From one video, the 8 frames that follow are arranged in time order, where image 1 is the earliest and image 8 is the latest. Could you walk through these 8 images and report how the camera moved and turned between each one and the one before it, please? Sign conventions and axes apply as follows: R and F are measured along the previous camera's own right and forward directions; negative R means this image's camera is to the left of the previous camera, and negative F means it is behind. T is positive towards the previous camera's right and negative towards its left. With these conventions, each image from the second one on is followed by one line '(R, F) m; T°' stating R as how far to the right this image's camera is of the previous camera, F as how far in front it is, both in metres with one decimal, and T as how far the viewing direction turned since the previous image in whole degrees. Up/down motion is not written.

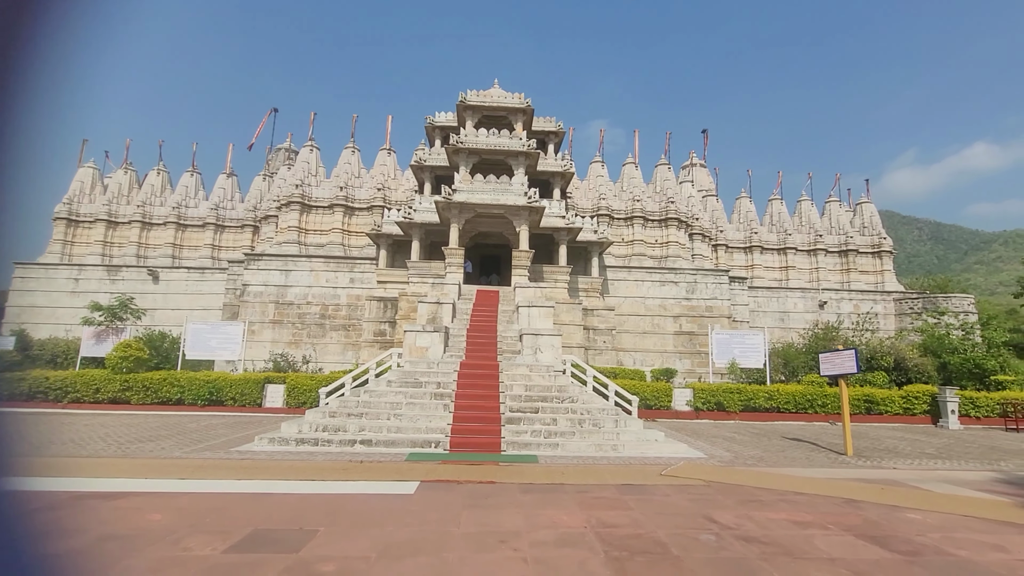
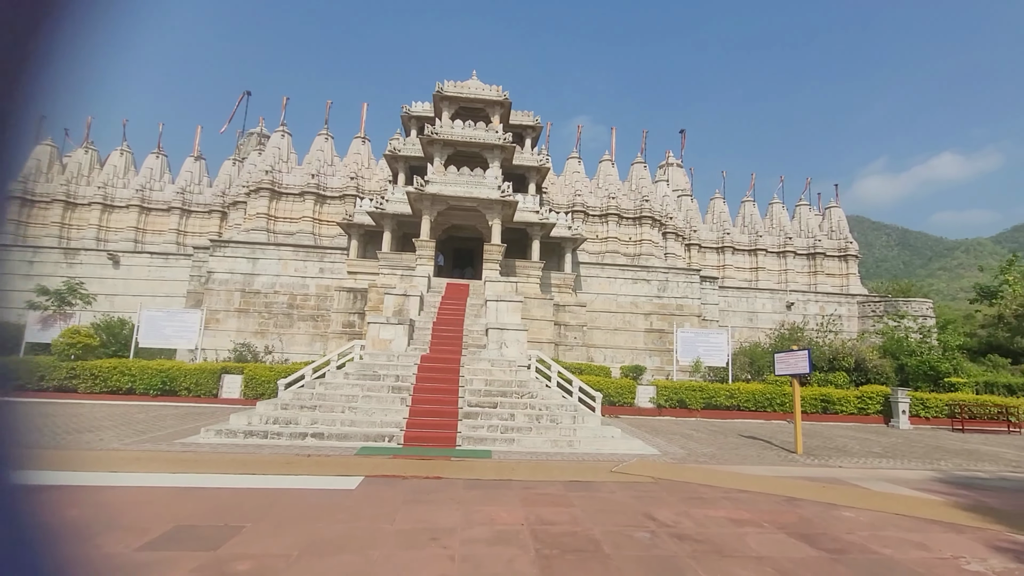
(+0.4, +0.1) m; +2°
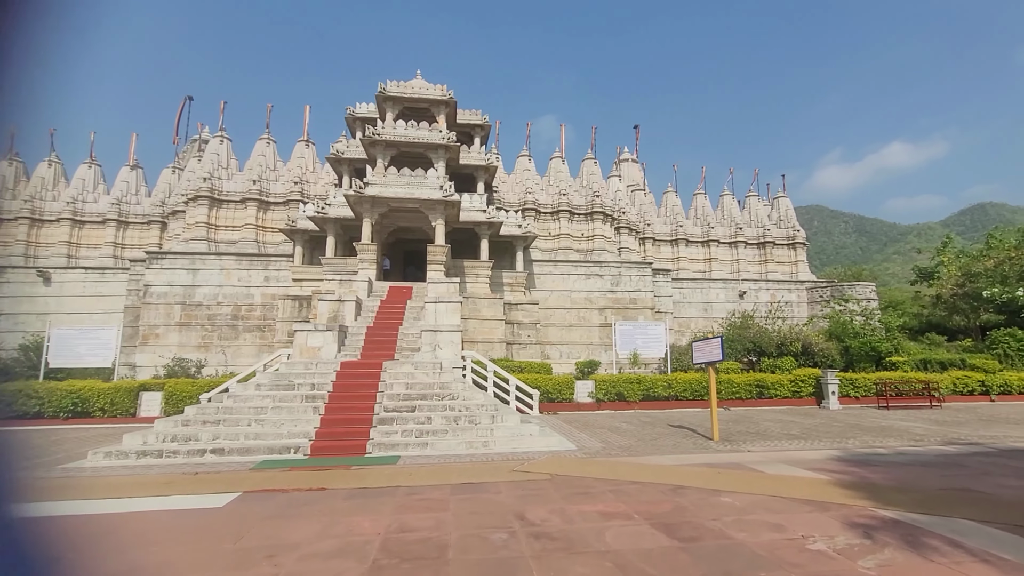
(+1.2, +0.1) m; +3°
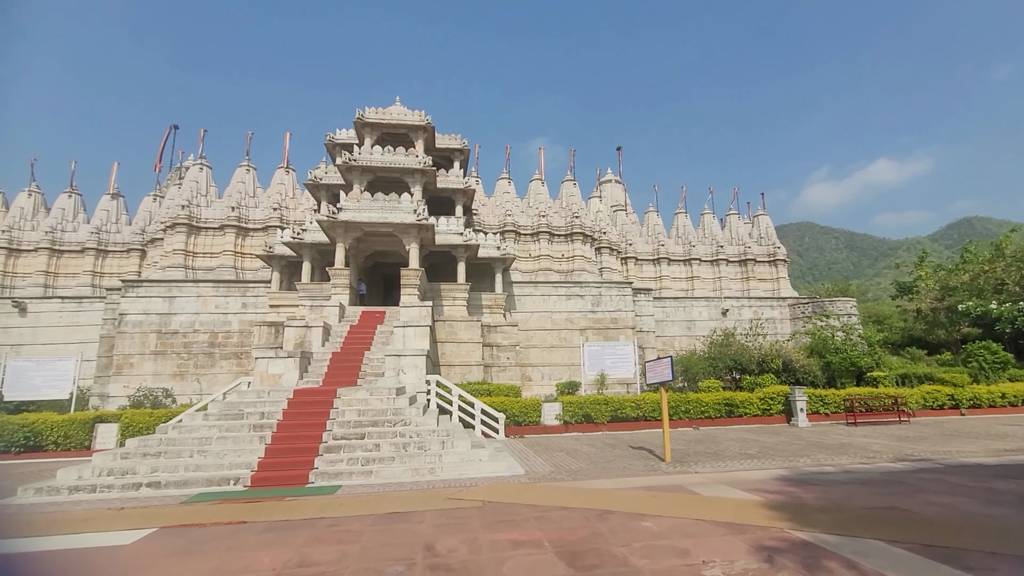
(+0.9, 0.0) m; +1°
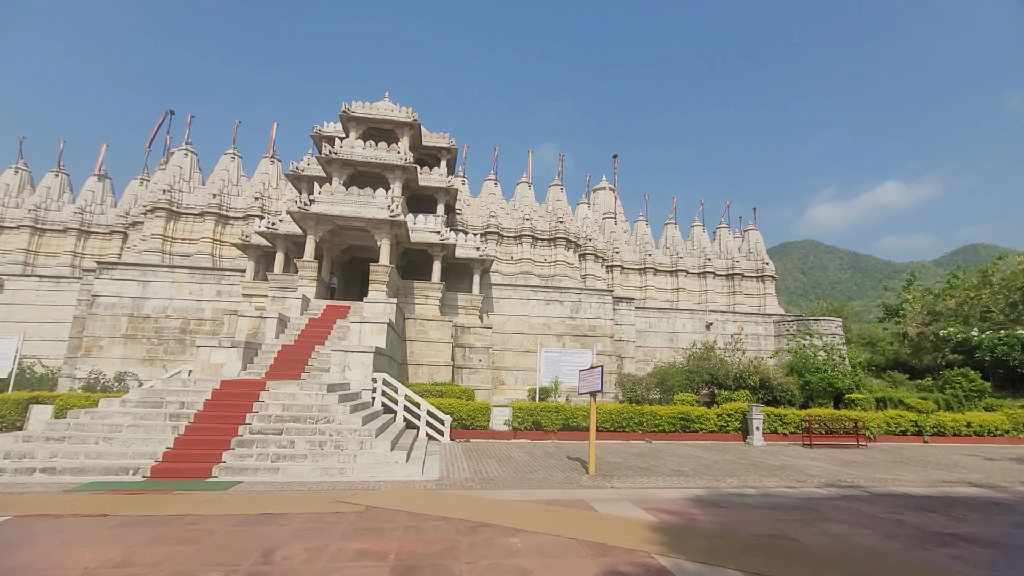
(+1.4, +0.2) m; 0°
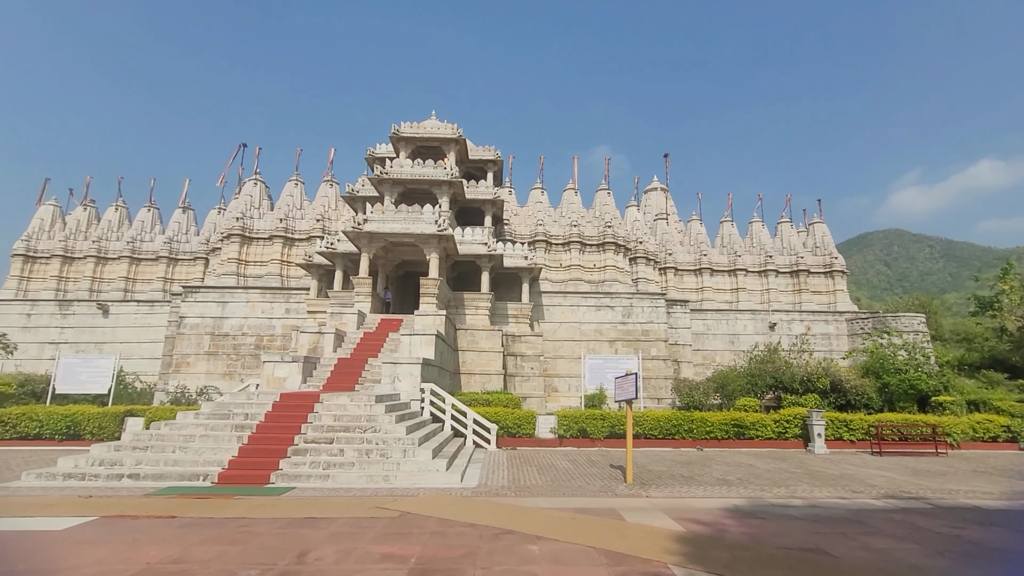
(+0.5, -0.2) m; -7°
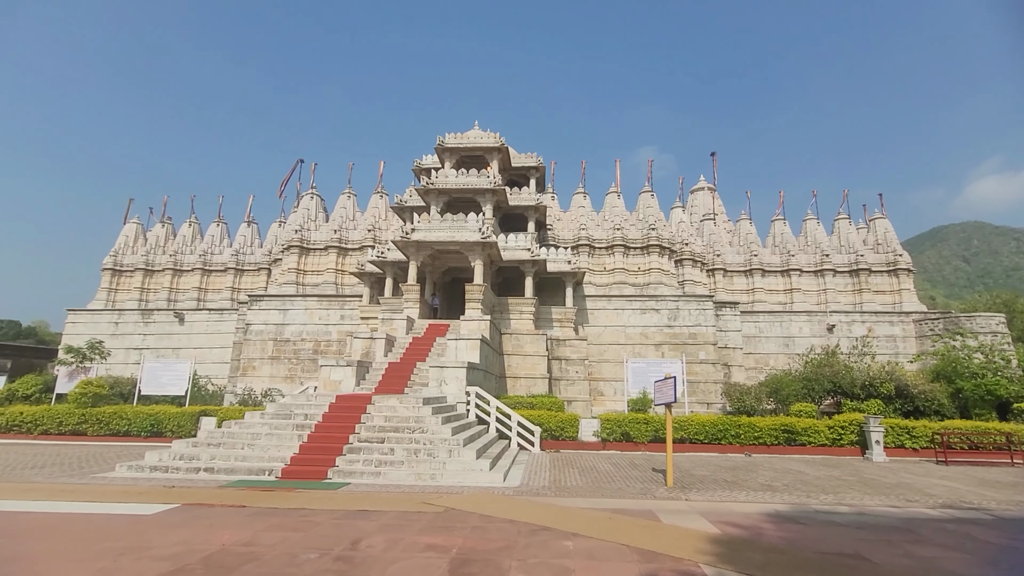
(+0.2, -0.3) m; -5°
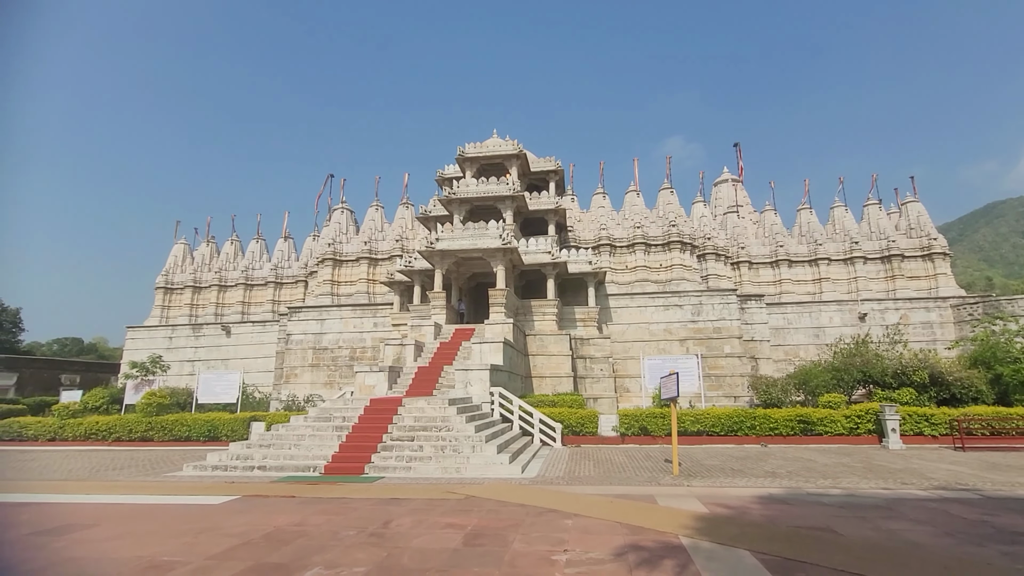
(+0.4, -0.8) m; -4°
